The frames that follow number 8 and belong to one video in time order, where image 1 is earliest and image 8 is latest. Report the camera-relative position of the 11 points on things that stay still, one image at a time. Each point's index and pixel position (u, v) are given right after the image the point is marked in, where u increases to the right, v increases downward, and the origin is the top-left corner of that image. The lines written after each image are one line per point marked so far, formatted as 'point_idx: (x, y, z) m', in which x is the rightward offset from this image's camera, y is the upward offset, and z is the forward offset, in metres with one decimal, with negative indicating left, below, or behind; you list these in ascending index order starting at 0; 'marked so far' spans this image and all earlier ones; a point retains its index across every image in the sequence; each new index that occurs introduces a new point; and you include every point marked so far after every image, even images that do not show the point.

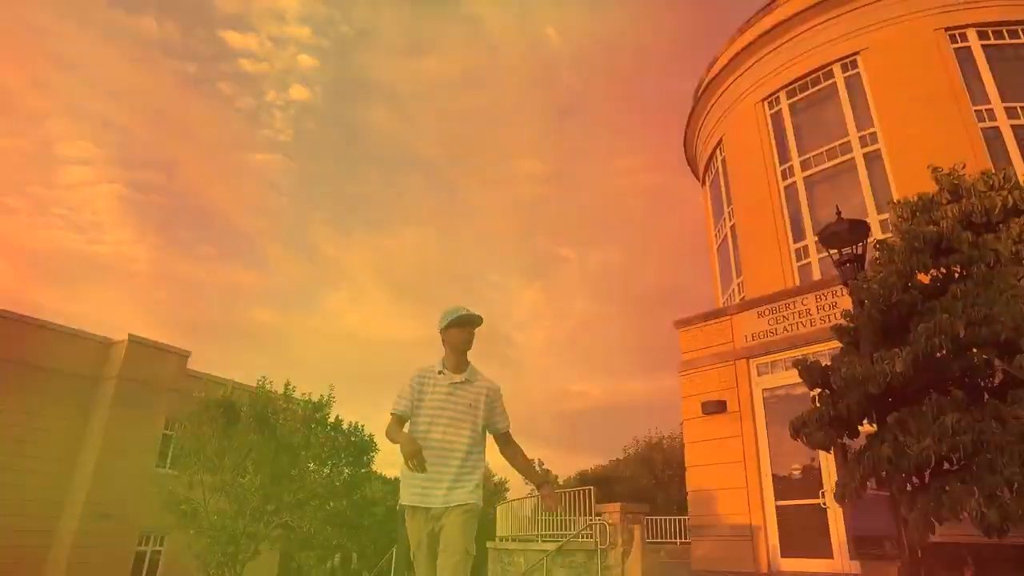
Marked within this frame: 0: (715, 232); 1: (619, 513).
0: (+5.3, +1.6, +17.3) m
1: (+1.3, -2.8, +8.2) m
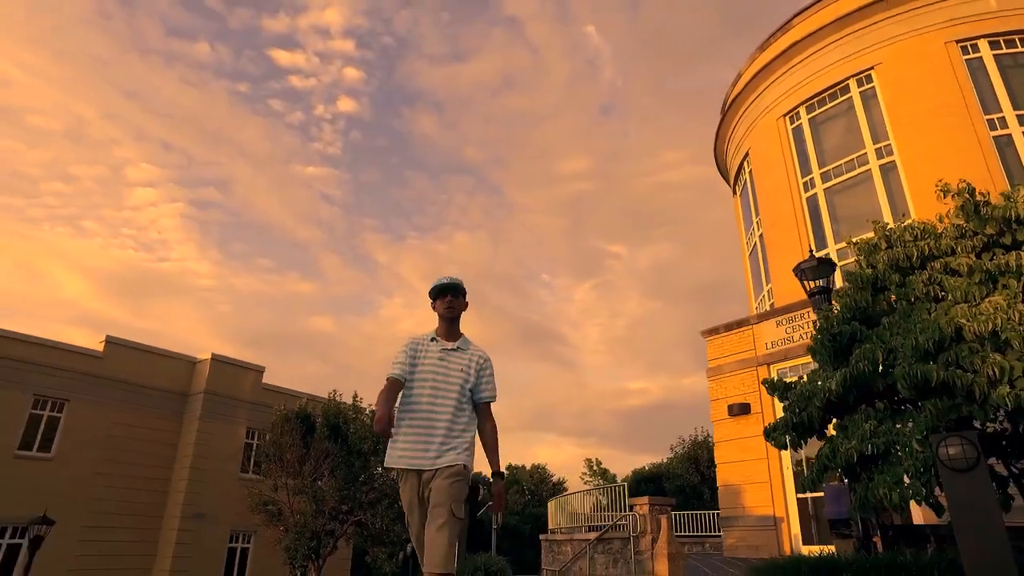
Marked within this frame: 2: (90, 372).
0: (+6.5, +1.4, +18.3) m
1: (+1.9, -3.1, +9.5) m
2: (-10.6, -2.1, +16.6) m
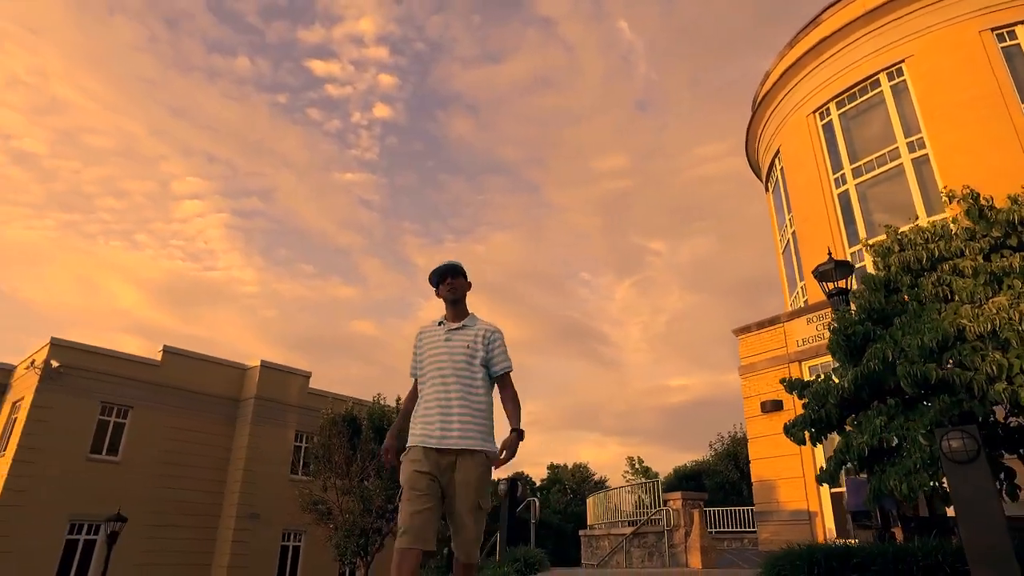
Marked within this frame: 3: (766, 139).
0: (+7.4, +1.5, +18.3) m
1: (+2.5, -3.1, +9.8) m
2: (-9.7, -2.4, +17.7) m
3: (+7.2, +4.3, +18.7) m
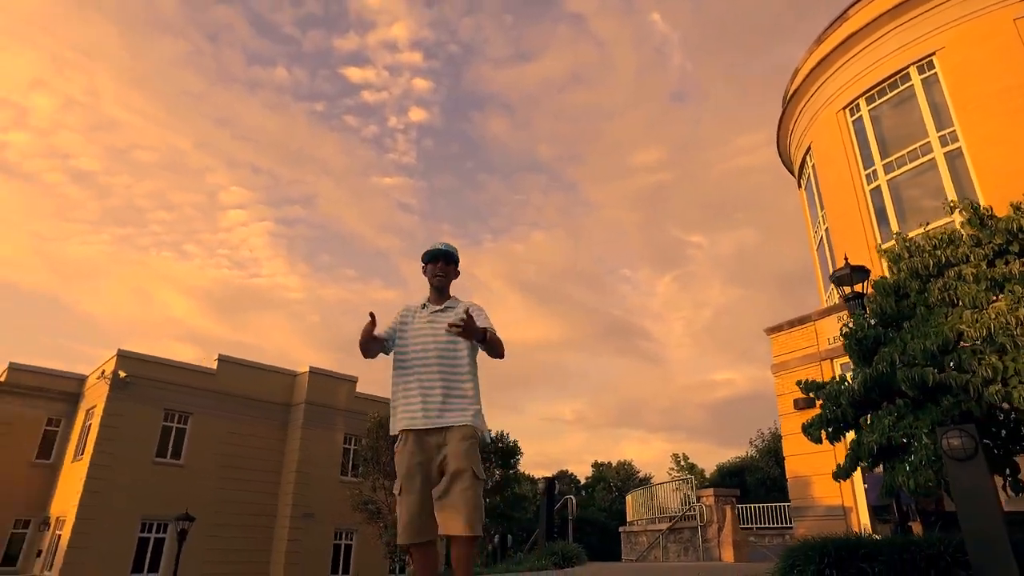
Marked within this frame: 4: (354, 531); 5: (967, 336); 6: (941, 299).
0: (+8.4, +1.6, +18.3) m
1: (+3.1, -3.2, +10.1) m
2: (-8.6, -2.8, +18.7) m
3: (+8.1, +4.4, +18.7) m
4: (-4.8, -7.4, +19.9) m
5: (+3.5, -0.4, +5.1) m
6: (+3.7, -0.1, +5.7) m
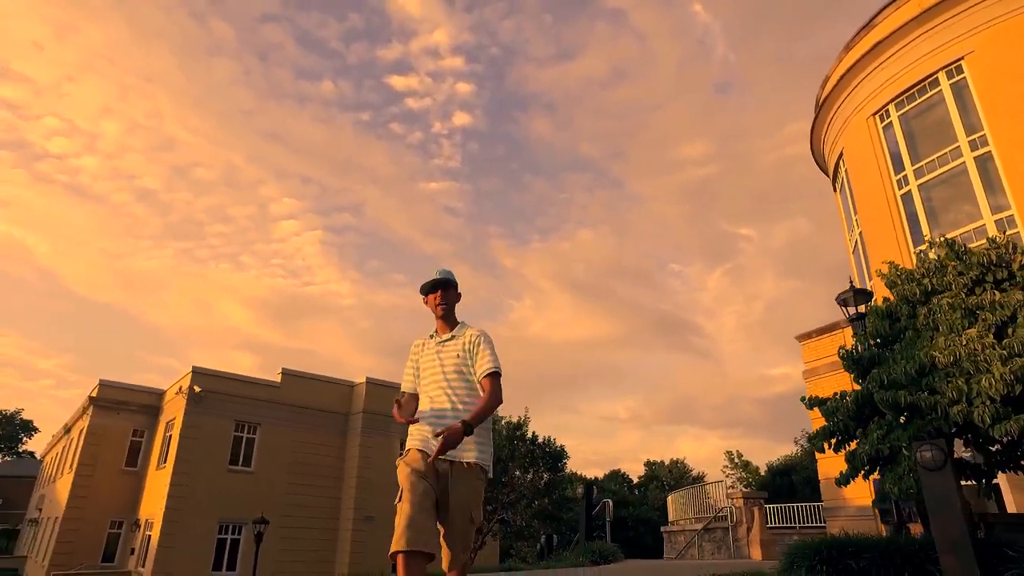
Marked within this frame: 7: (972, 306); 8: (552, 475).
0: (+9.5, +1.5, +18.6) m
1: (+3.8, -3.5, +10.9) m
2: (-7.2, -3.4, +20.3) m
3: (+9.2, +4.3, +19.1) m
4: (-3.2, -7.9, +21.2) m
5: (+3.7, -0.6, +5.8) m
6: (+4.0, -0.3, +6.4) m
7: (+4.2, -0.2, +6.0) m
8: (+1.2, -5.4, +19.1) m
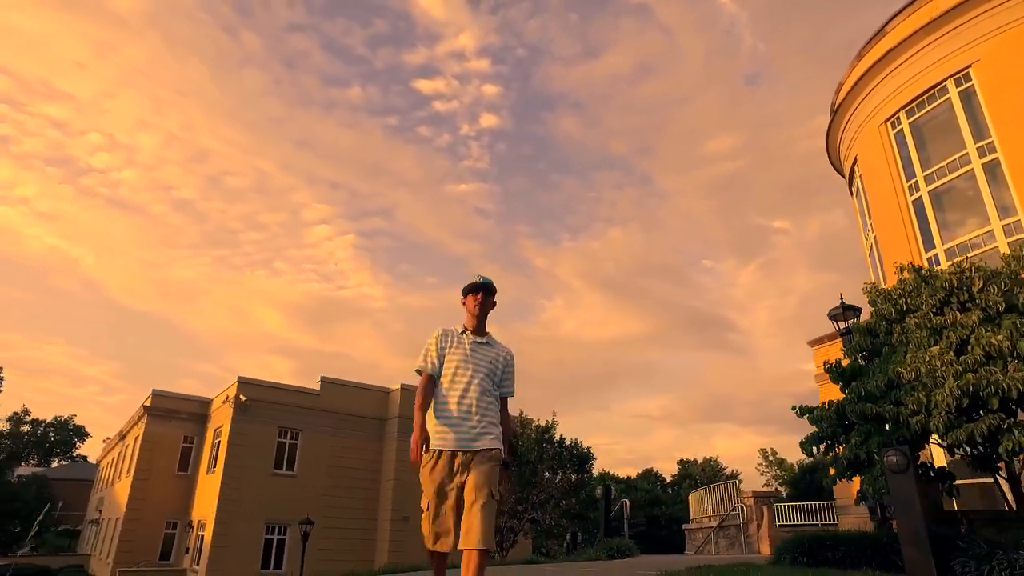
0: (+10.2, +1.4, +19.1) m
1: (+4.2, -3.7, +11.6) m
2: (-6.4, -3.9, +21.5) m
3: (+9.8, +4.2, +19.5) m
4: (-2.2, -8.2, +22.2) m
5: (+3.9, -0.9, +6.5) m
6: (+4.2, -0.6, +7.1) m
7: (+4.3, -0.4, +6.7) m
8: (+2.0, -5.7, +19.9) m
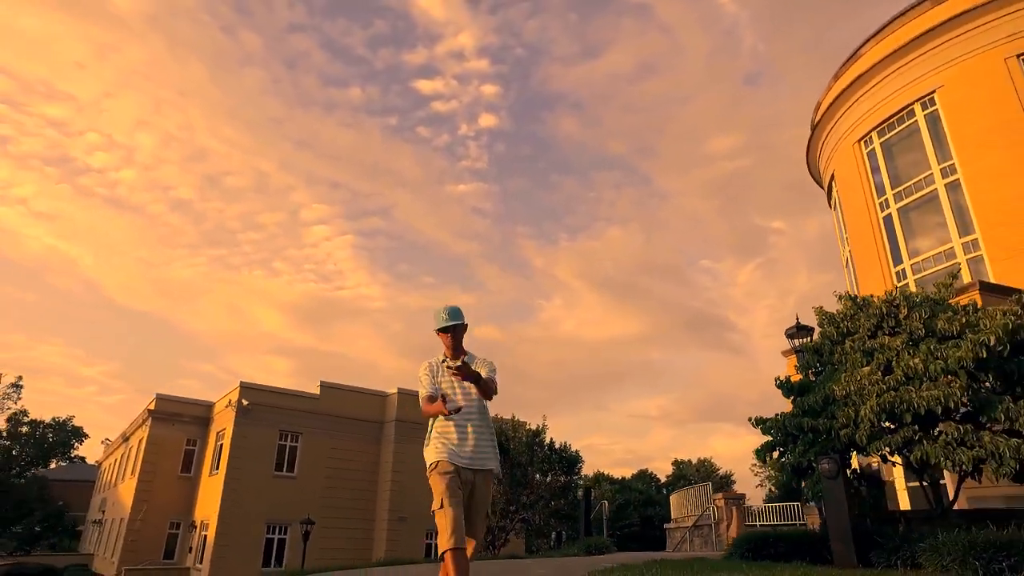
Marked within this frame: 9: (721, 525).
0: (+9.9, +1.1, +20.0) m
1: (+4.0, -4.0, +12.5) m
2: (-6.6, -4.2, +22.3) m
3: (+9.6, +3.9, +20.4) m
4: (-2.4, -8.5, +23.1) m
5: (+3.7, -1.2, +7.4) m
6: (+3.9, -0.9, +8.0) m
7: (+4.1, -0.7, +7.6) m
8: (+1.8, -6.0, +20.8) m
9: (+3.9, -4.5, +12.4) m
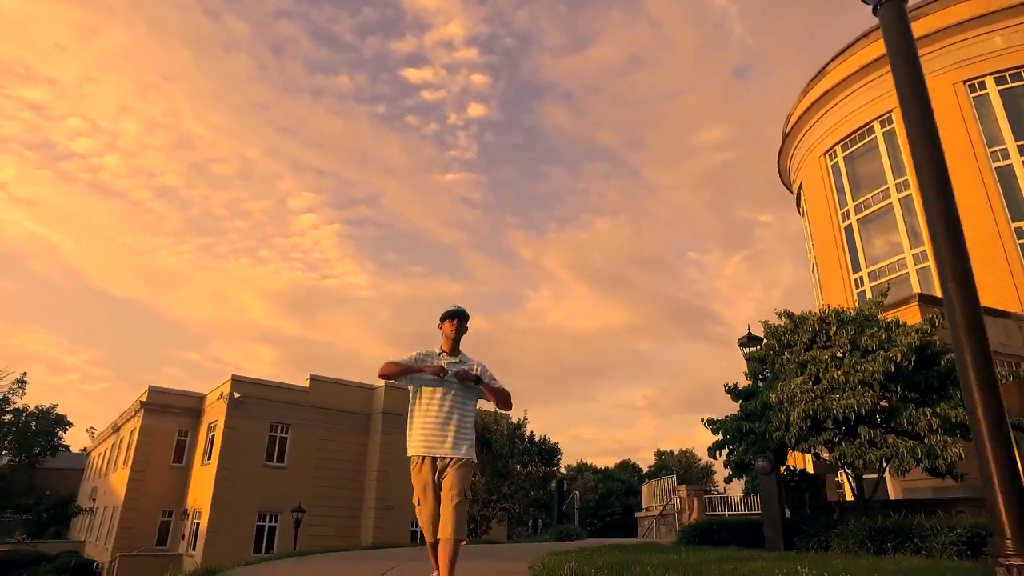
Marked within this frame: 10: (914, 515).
0: (+9.4, +1.0, +21.1) m
1: (+3.6, -4.2, +13.5) m
2: (-7.2, -4.1, +23.2) m
3: (+9.1, +3.8, +21.5) m
4: (-3.1, -8.5, +24.1) m
5: (+3.4, -1.4, +8.4) m
6: (+3.6, -1.1, +9.0) m
7: (+3.8, -0.9, +8.6) m
8: (+1.2, -6.0, +21.8) m
9: (+3.5, -4.6, +13.5) m
10: (+4.1, -2.4, +6.8) m
